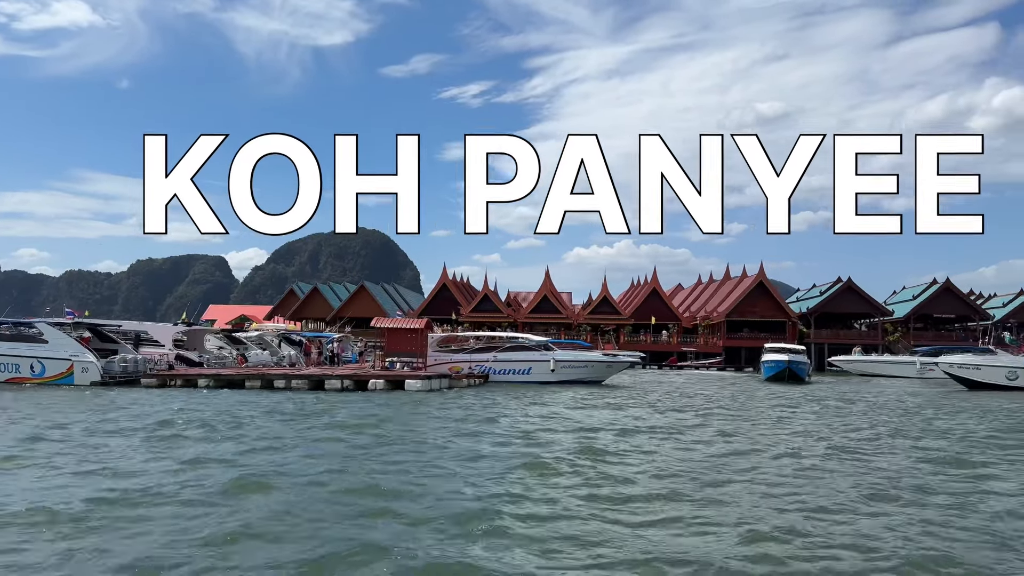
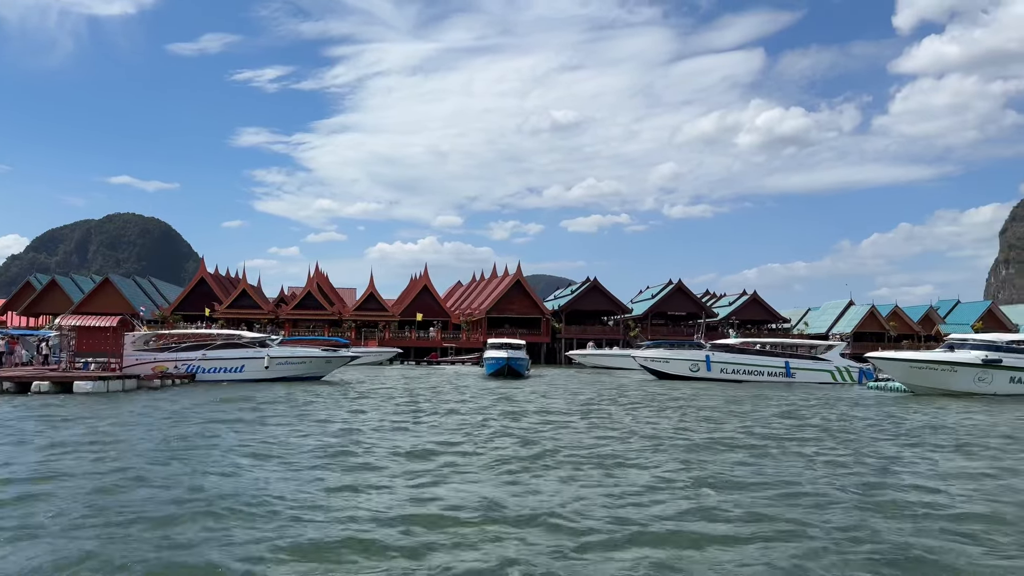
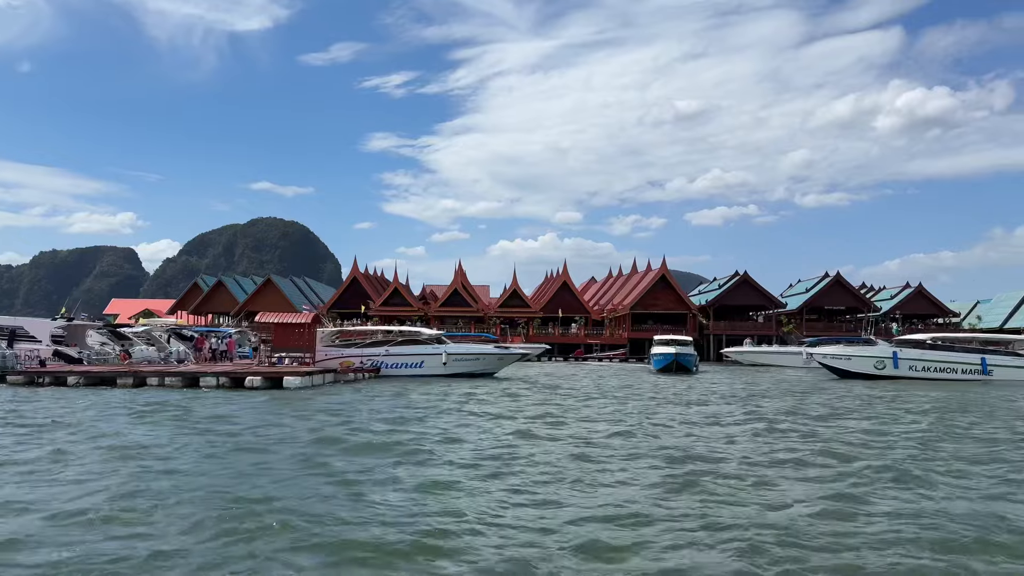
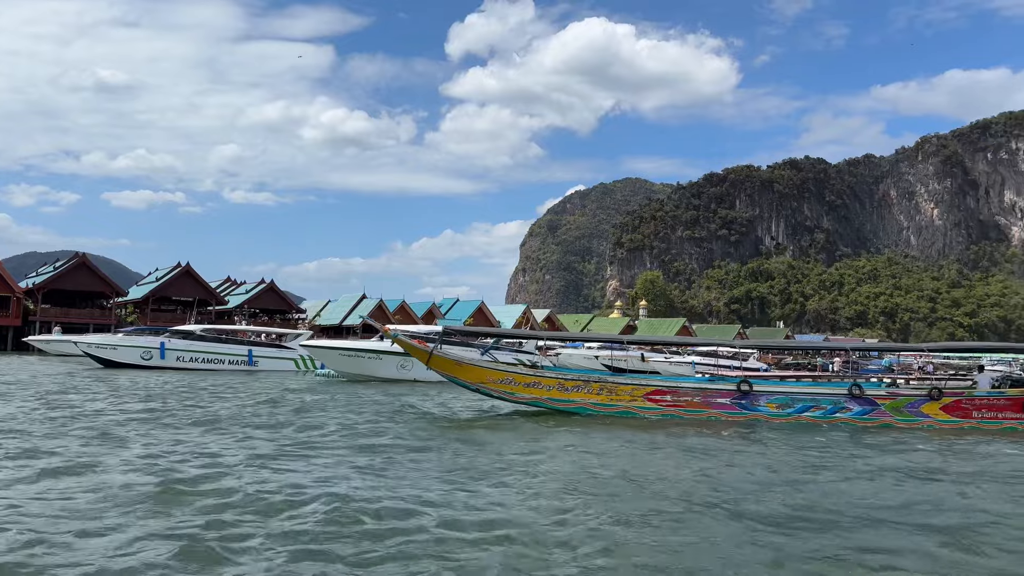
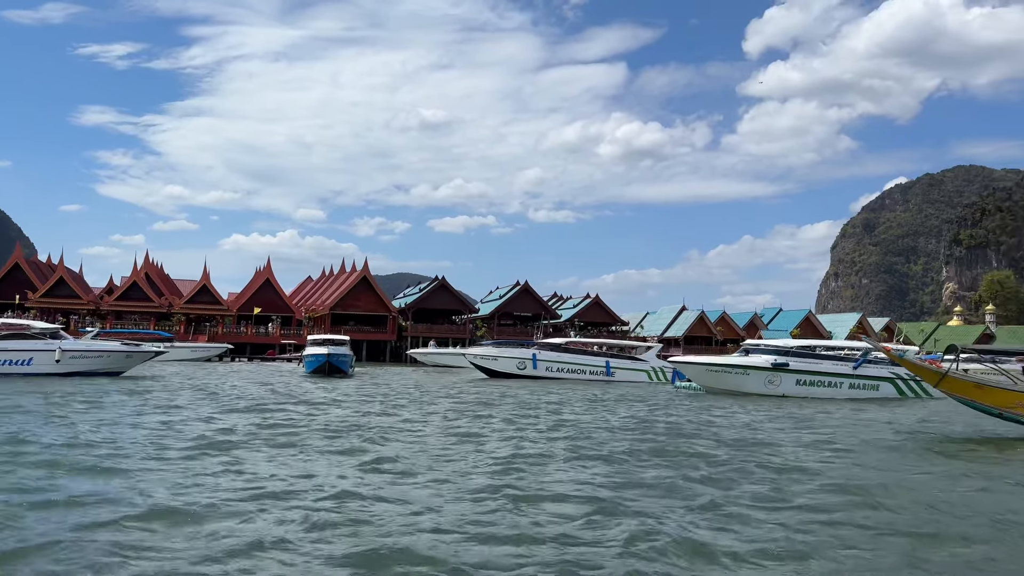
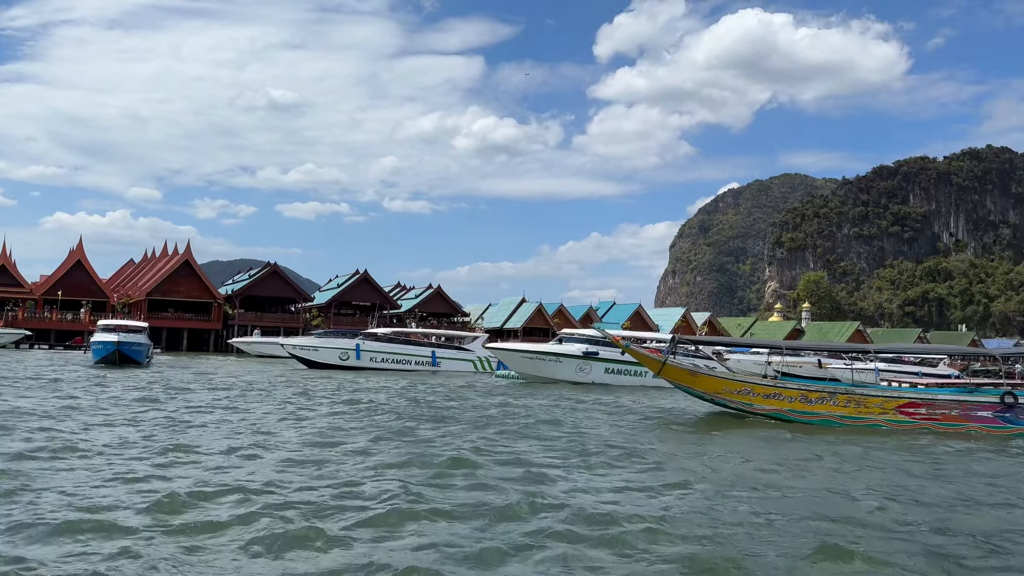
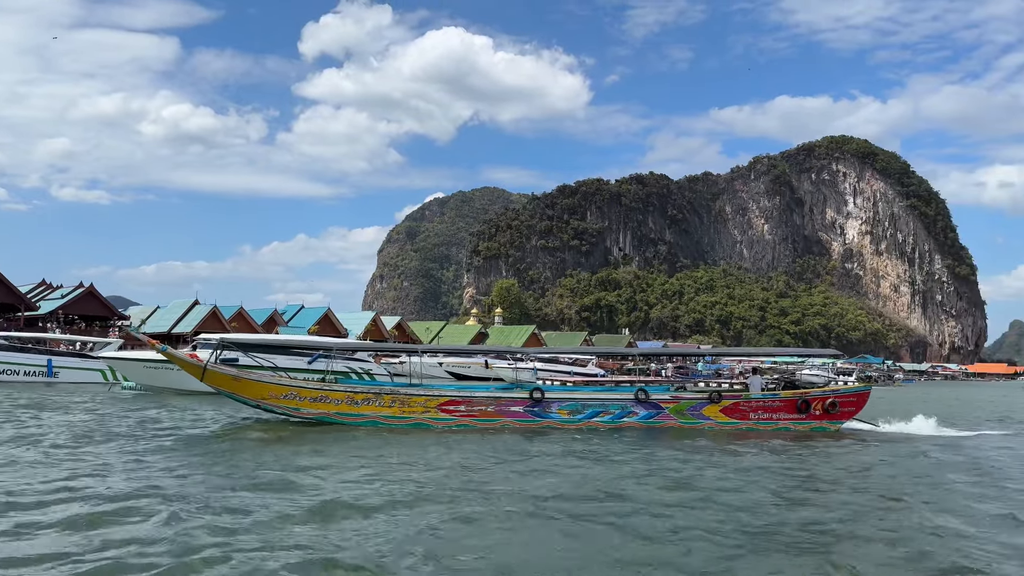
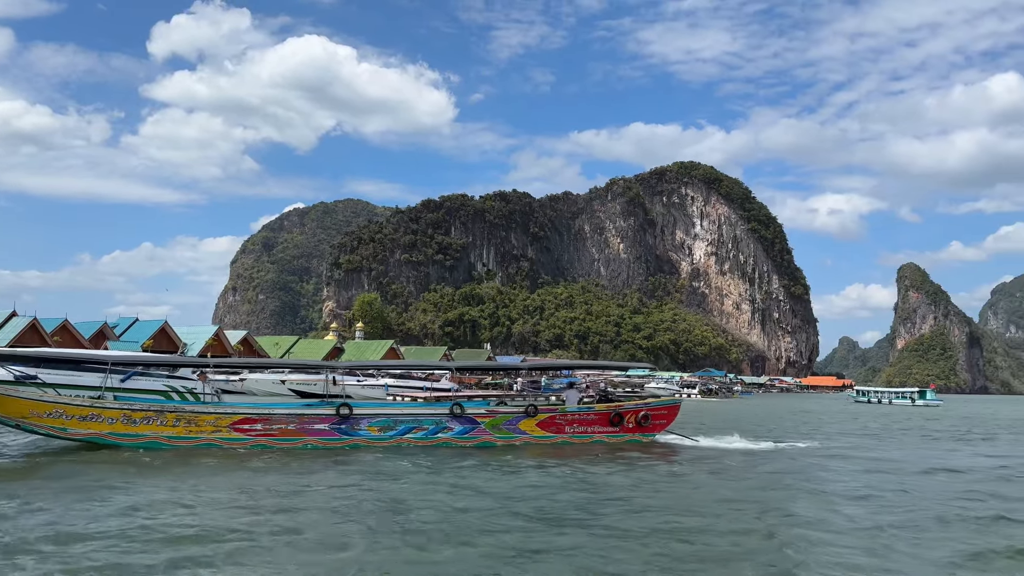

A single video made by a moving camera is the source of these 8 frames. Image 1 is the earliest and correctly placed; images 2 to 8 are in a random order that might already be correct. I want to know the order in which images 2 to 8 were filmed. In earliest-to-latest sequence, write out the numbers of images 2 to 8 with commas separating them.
3, 2, 5, 6, 4, 7, 8
